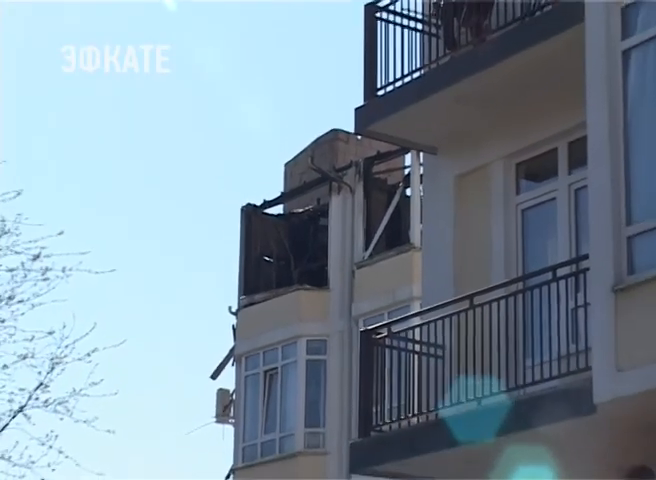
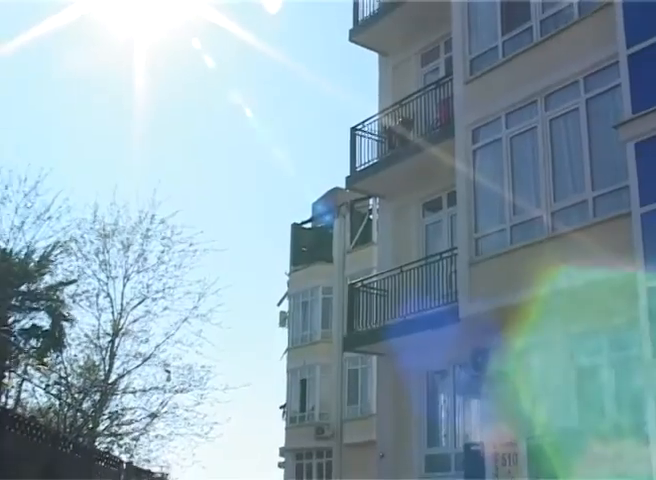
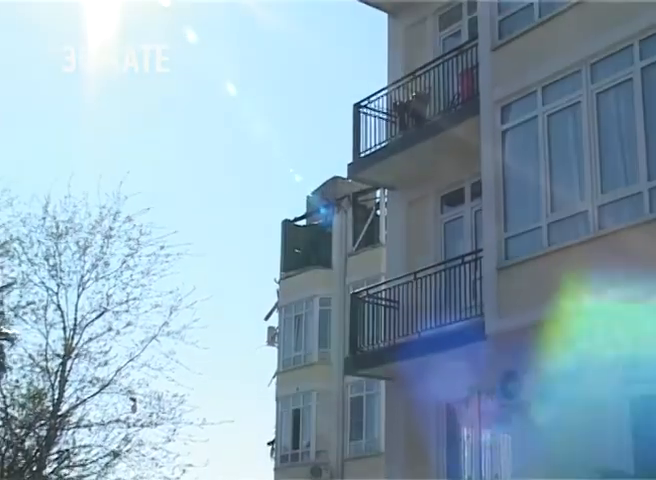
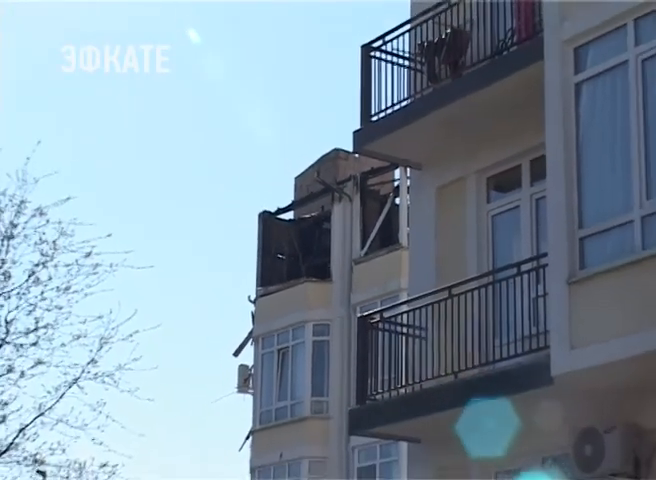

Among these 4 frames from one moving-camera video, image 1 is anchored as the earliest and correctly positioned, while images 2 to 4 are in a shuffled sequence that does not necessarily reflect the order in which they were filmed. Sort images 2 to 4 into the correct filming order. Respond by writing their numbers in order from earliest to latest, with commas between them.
4, 3, 2
